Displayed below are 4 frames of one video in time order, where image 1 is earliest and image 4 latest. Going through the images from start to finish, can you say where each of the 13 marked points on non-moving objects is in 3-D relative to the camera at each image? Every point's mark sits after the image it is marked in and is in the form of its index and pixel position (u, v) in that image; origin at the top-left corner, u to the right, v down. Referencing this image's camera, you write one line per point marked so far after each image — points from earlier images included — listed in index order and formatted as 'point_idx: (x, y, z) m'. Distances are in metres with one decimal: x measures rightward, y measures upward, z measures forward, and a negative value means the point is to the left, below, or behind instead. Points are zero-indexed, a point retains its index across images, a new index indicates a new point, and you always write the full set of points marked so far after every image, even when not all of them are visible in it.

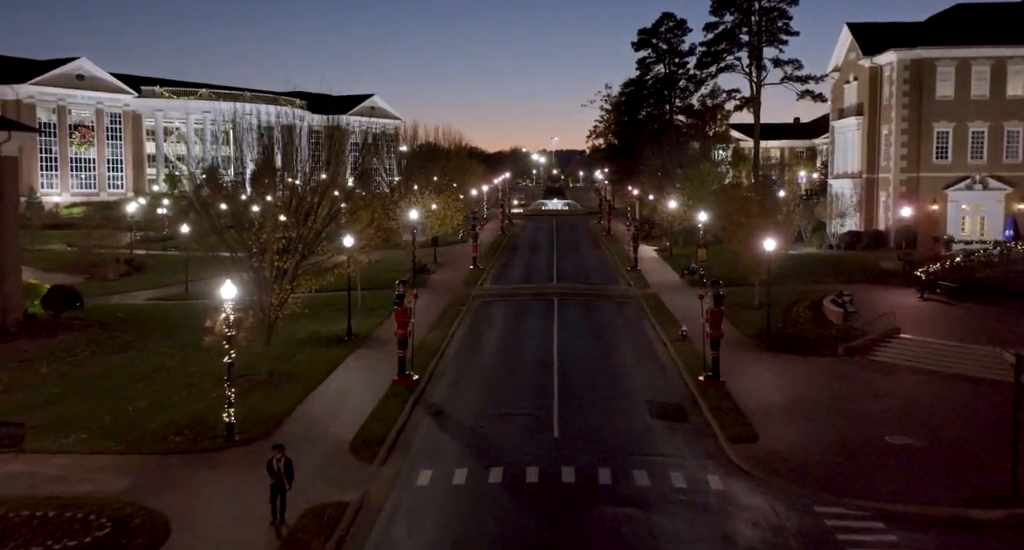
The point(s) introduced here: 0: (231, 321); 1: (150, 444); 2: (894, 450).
0: (-5.3, -0.9, +16.5) m
1: (-6.7, -3.1, +16.1) m
2: (+7.2, -3.3, +16.5) m
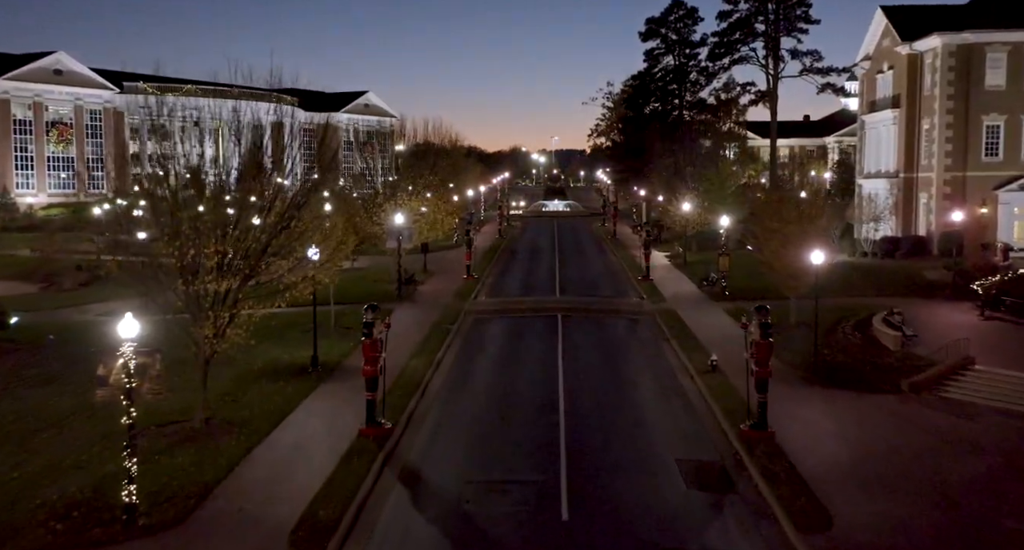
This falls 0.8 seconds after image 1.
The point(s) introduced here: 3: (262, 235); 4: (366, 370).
0: (-5.4, -1.3, +12.4) m
1: (-6.8, -3.6, +12.0) m
2: (+7.1, -3.7, +12.4) m
3: (-4.8, +0.8, +16.8) m
4: (-2.8, -1.8, +16.5) m
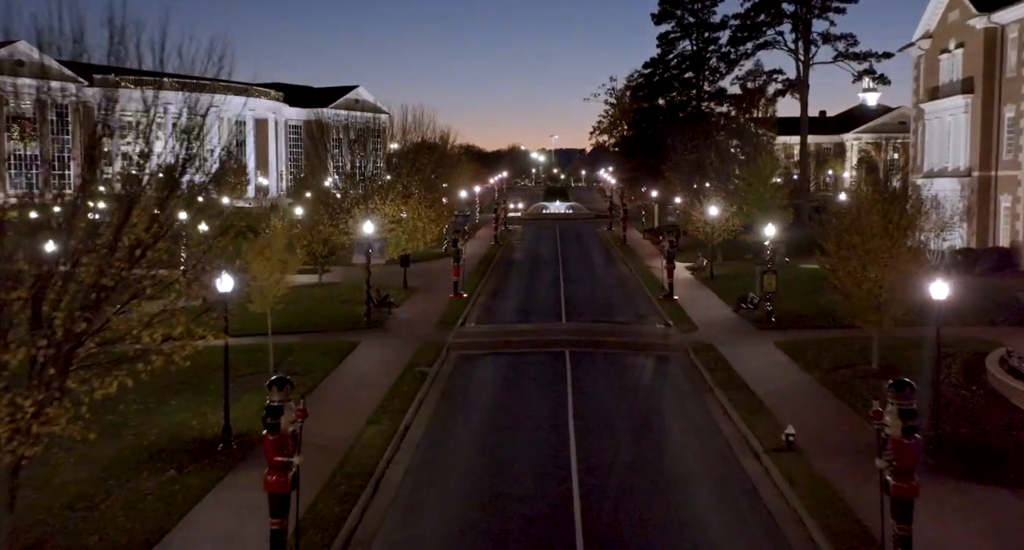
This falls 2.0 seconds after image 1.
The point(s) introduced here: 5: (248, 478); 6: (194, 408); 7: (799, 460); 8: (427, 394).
0: (-5.5, -2.0, +6.1) m
1: (-6.9, -4.2, +5.8) m
2: (+7.0, -4.4, +6.2) m
3: (-5.0, +0.1, +10.6) m
4: (-2.9, -2.5, +10.3) m
5: (-4.2, -3.2, +13.8) m
6: (-6.3, -2.6, +17.4) m
7: (+4.9, -3.2, +14.9) m
8: (-1.9, -2.7, +19.6) m
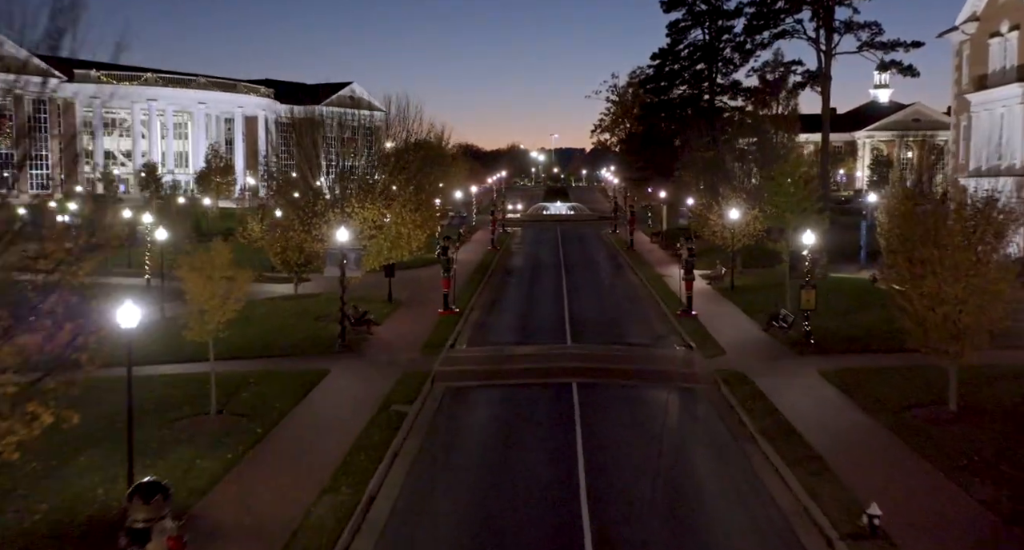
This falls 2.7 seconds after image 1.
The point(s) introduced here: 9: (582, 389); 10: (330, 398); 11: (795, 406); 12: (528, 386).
0: (-5.6, -2.4, +2.5) m
1: (-7.0, -4.6, +2.2) m
2: (+6.9, -4.8, +2.5) m
3: (-5.0, -0.3, +7.0) m
4: (-2.9, -2.8, +6.7) m
5: (-4.3, -3.6, +10.2) m
6: (-6.4, -3.0, +13.7) m
7: (+4.8, -3.5, +11.2) m
8: (-2.0, -3.1, +16.0) m
9: (+1.6, -2.5, +19.3) m
10: (-3.8, -2.5, +18.5) m
11: (+5.8, -2.7, +17.7) m
12: (+0.4, -2.5, +19.6) m
